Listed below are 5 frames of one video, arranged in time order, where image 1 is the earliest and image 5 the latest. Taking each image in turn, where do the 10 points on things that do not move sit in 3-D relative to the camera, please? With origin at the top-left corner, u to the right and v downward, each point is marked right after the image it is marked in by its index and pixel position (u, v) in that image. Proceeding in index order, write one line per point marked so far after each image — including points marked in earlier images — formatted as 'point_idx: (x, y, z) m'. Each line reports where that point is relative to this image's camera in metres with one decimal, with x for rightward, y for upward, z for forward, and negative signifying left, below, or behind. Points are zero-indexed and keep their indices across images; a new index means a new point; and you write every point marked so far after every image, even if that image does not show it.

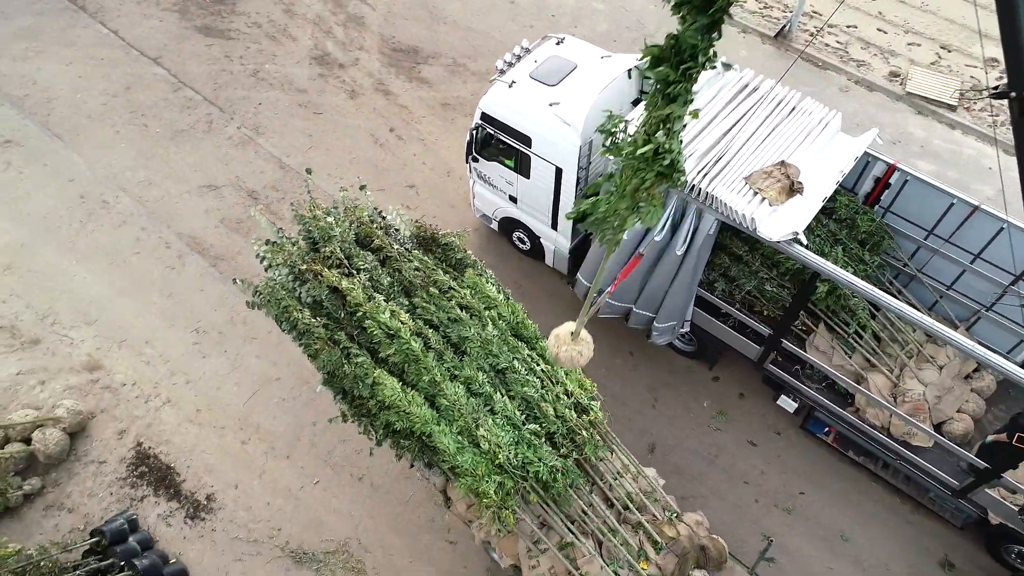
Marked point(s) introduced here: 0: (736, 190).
0: (+2.0, +0.8, +6.2) m
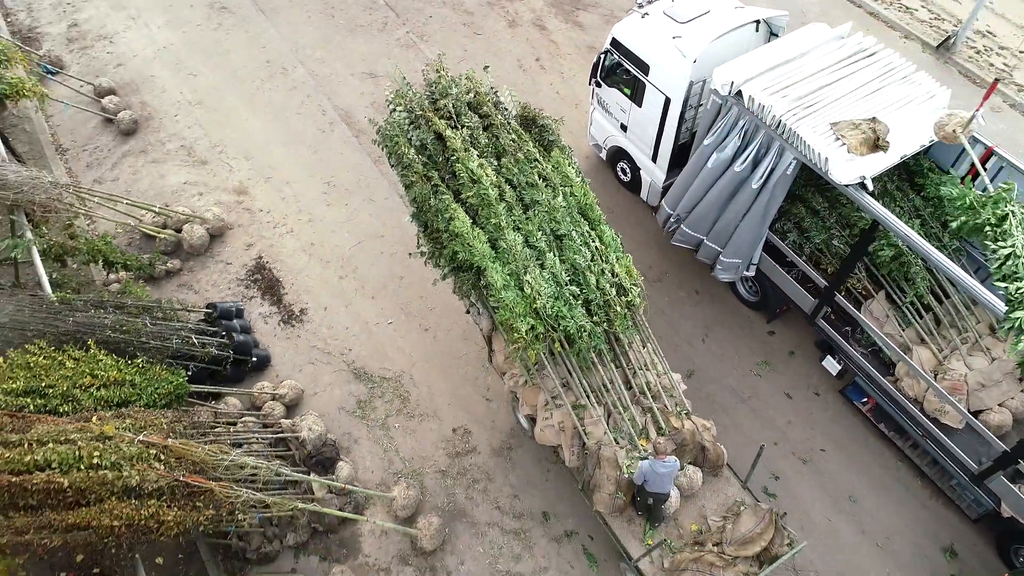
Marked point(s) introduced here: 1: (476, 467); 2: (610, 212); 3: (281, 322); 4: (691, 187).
0: (+2.8, +1.4, +6.6) m
1: (-0.4, -1.9, +7.5) m
2: (+1.3, +1.0, +9.6) m
3: (-2.8, -0.4, +8.6) m
4: (+1.9, +1.1, +7.9) m
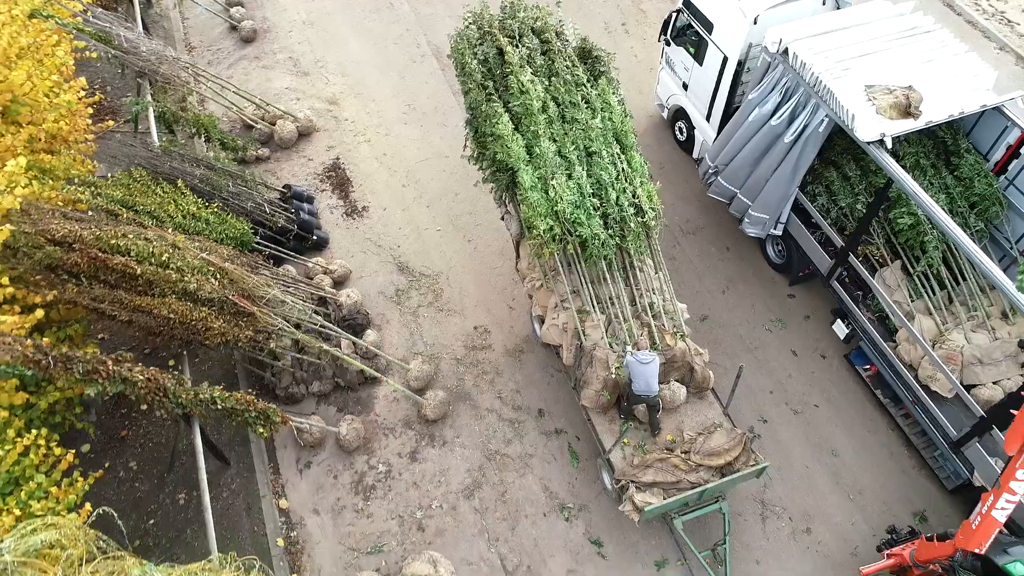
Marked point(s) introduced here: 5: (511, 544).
0: (+3.3, +1.9, +7.0) m
1: (-0.3, -0.8, +8.3) m
2: (+2.1, +1.7, +10.1) m
3: (-2.2, +1.0, +9.6) m
4: (+2.5, +1.7, +8.3) m
5: (0.0, -2.5, +7.1) m
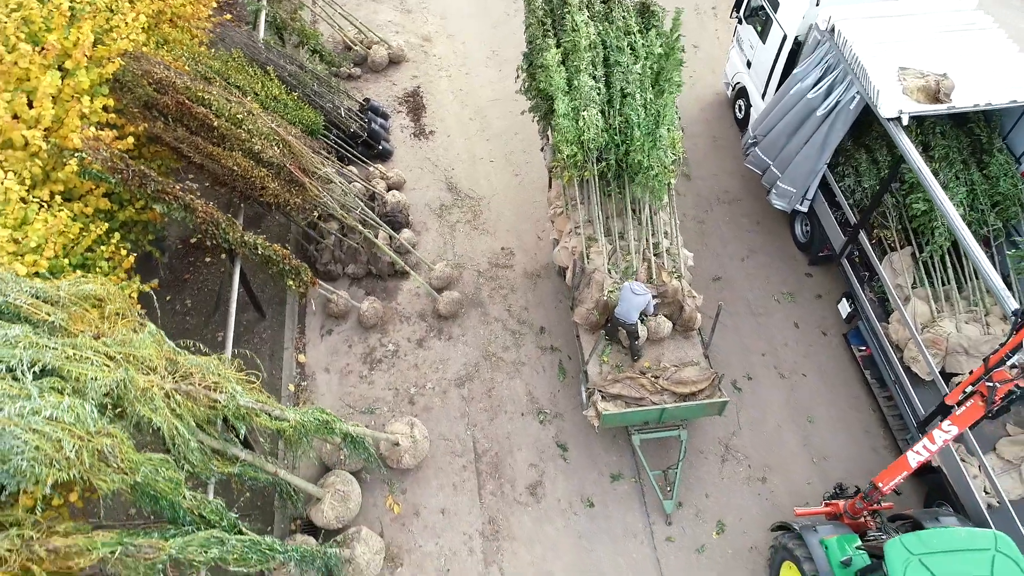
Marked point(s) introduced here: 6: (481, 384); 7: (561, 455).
0: (+3.7, +2.2, +7.2) m
1: (-0.1, +0.1, +9.0) m
2: (+3.0, +2.1, +10.5) m
3: (-1.5, +2.3, +10.6) m
4: (+3.1, +2.1, +8.7) m
5: (-0.3, -1.6, +7.9) m
6: (-0.4, -1.1, +8.2) m
7: (+0.5, -1.8, +7.7) m
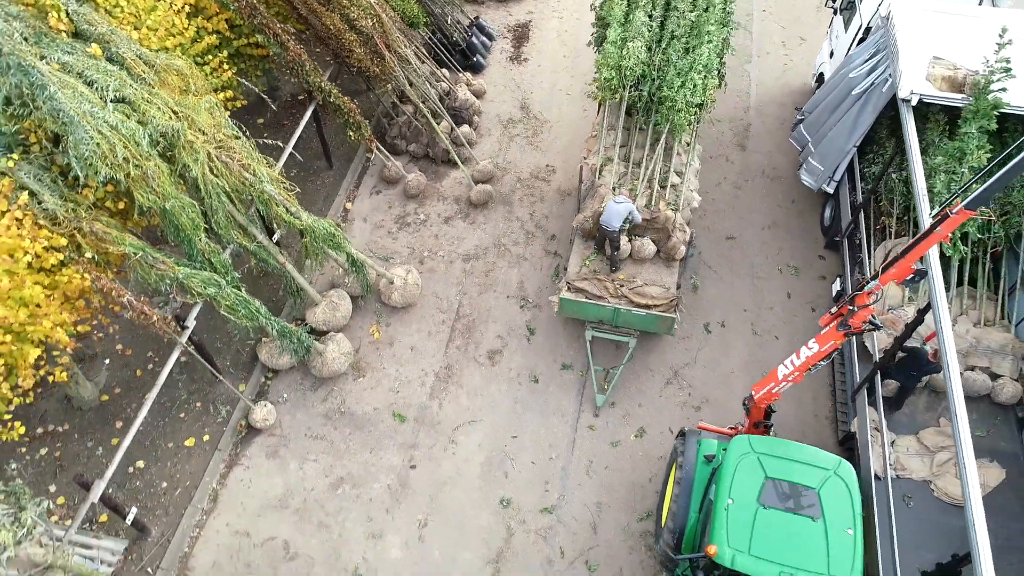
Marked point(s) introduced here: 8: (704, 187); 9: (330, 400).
0: (+4.2, +2.4, +7.4) m
1: (+0.4, +1.4, +10.0) m
2: (+4.1, +2.5, +10.8) m
3: (-0.1, +3.8, +11.8) m
4: (+3.9, +2.4, +9.0) m
5: (-0.5, -0.2, +8.9) m
6: (-0.4, +0.3, +9.3) m
7: (+0.2, -0.6, +8.6) m
8: (+2.7, +1.4, +10.1) m
9: (-2.0, -1.3, +8.1) m
